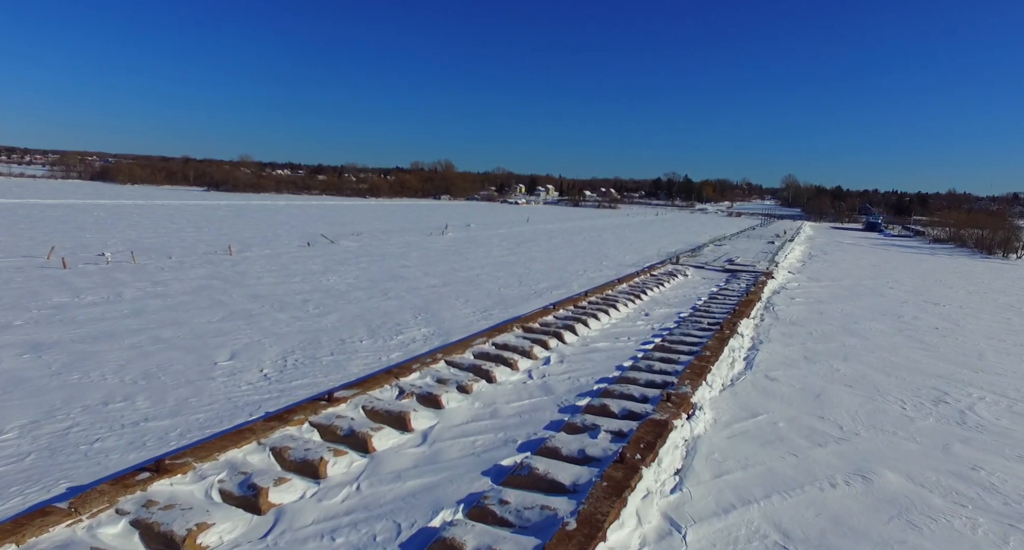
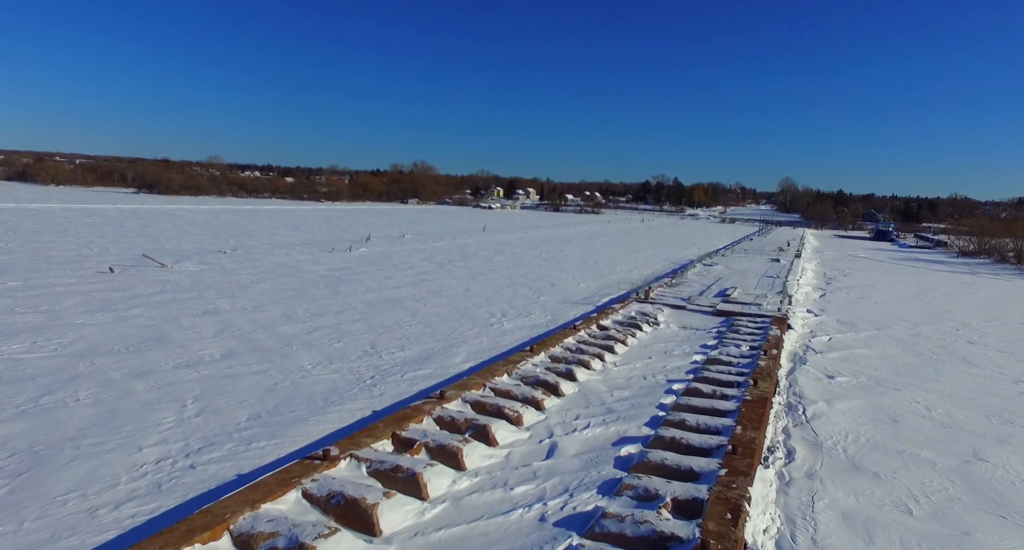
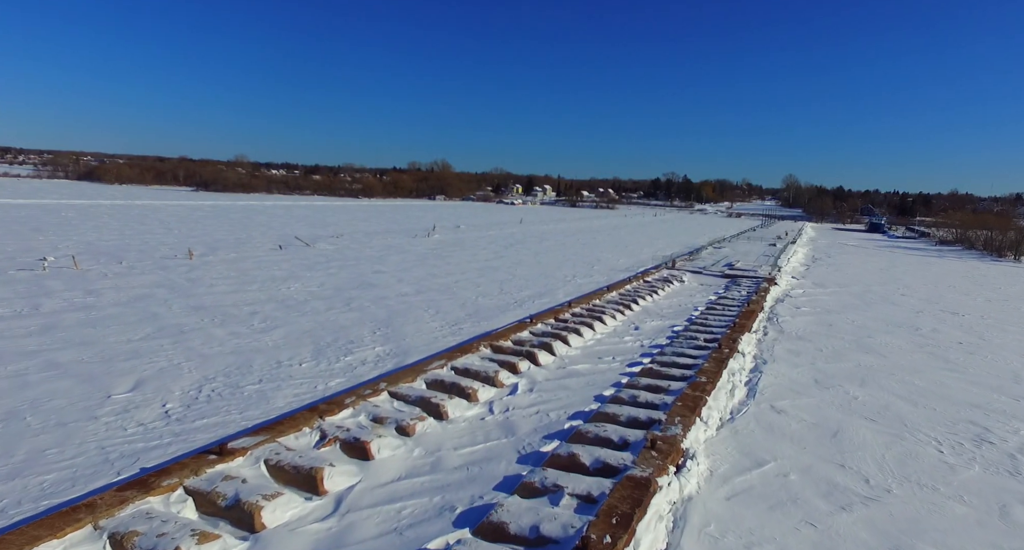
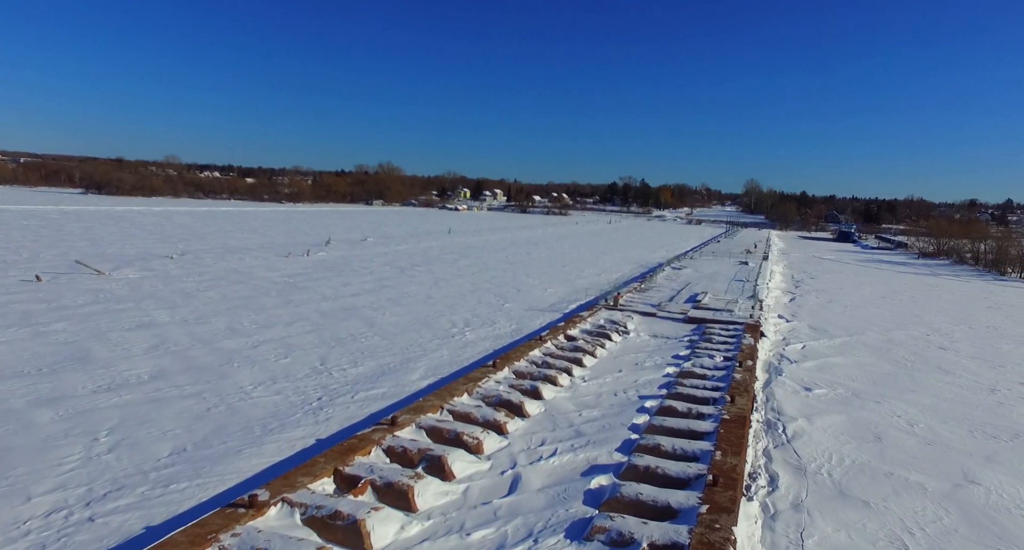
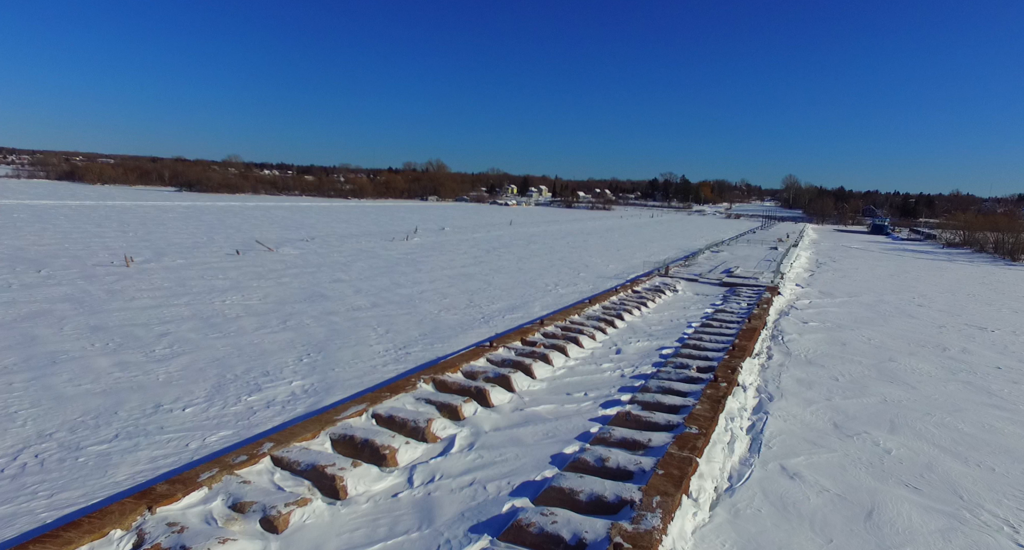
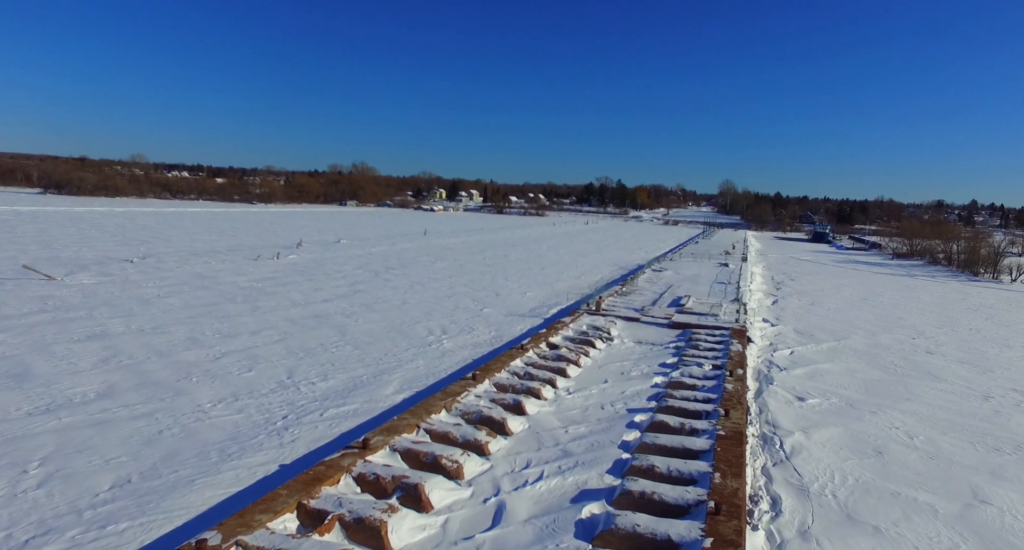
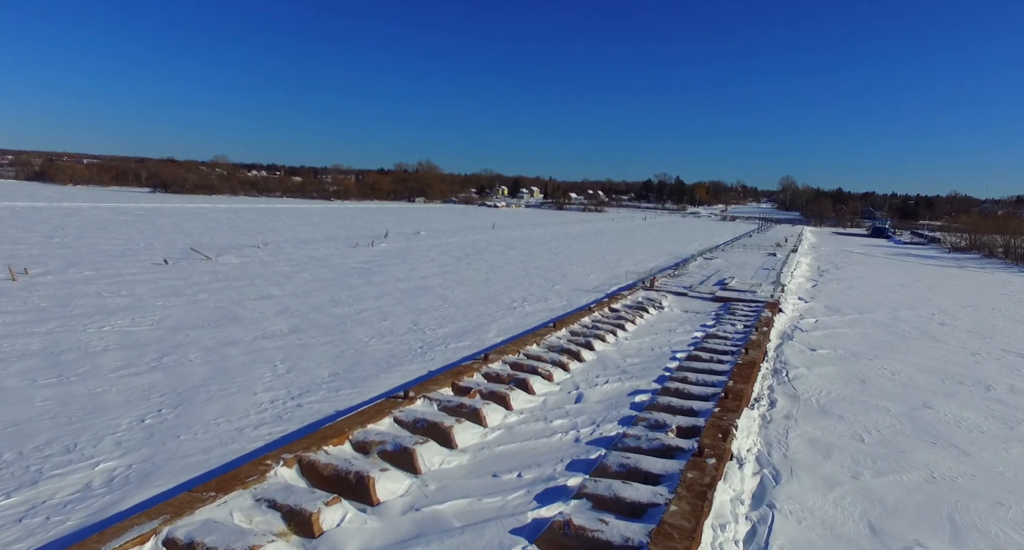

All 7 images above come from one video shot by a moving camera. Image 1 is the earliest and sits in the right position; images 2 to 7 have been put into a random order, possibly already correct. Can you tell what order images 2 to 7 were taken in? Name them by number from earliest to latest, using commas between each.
3, 5, 7, 2, 4, 6
